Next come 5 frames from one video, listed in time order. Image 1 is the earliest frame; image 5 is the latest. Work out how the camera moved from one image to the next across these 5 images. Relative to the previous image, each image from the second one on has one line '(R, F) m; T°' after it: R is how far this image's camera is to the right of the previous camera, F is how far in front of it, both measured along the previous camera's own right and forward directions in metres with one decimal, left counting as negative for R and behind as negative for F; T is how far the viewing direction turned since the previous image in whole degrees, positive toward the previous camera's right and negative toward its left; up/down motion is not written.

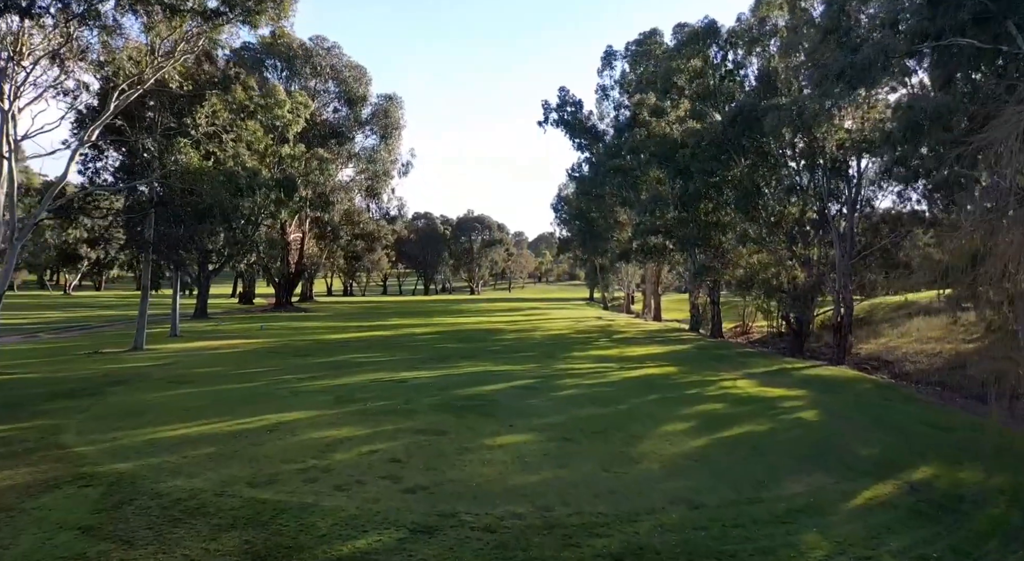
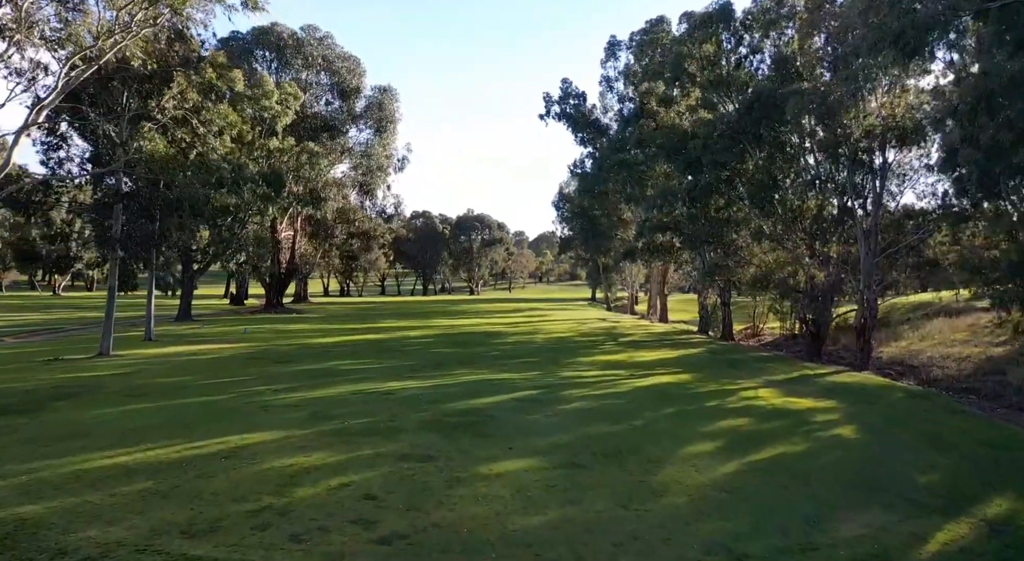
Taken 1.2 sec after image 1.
(0.0, +1.6) m; 0°
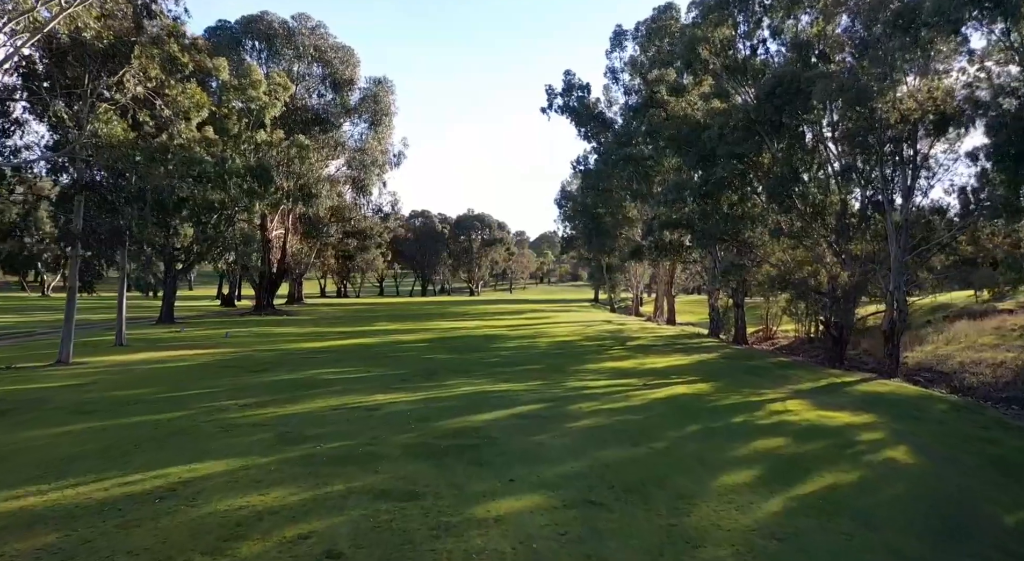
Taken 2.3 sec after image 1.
(0.0, +1.7) m; 0°
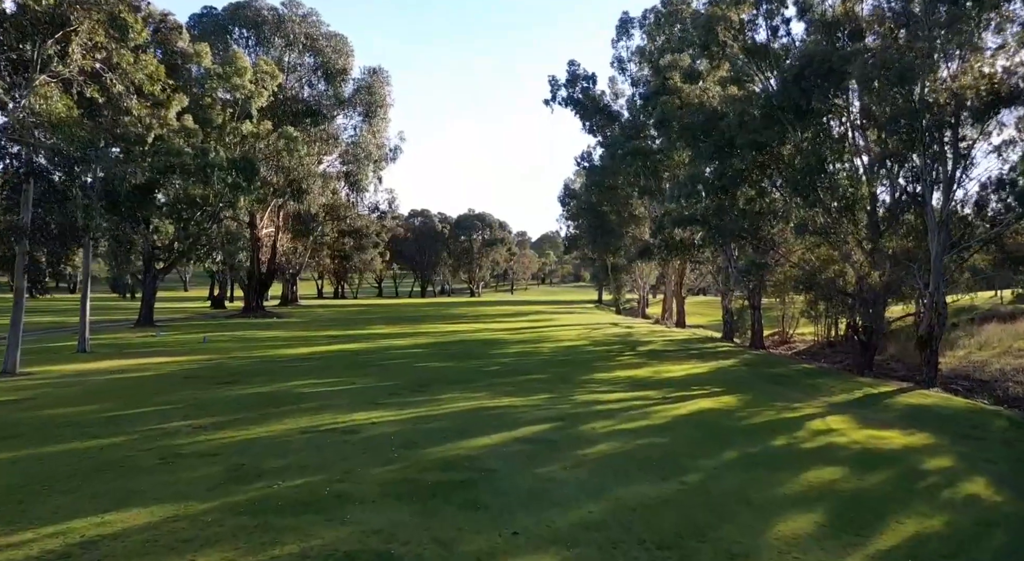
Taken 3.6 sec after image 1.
(0.0, +1.8) m; 0°
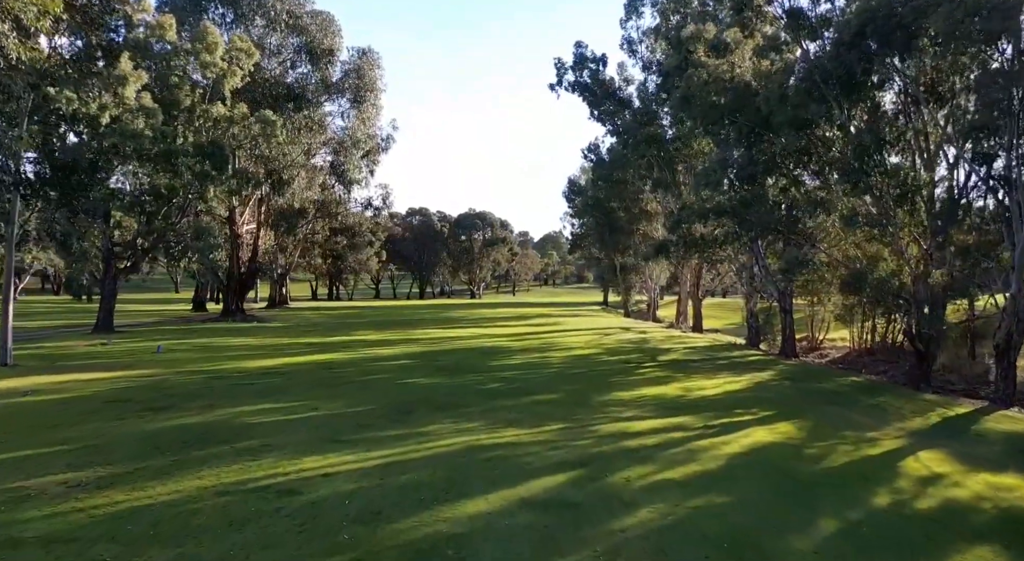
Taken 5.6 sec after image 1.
(0.0, +2.9) m; 0°
